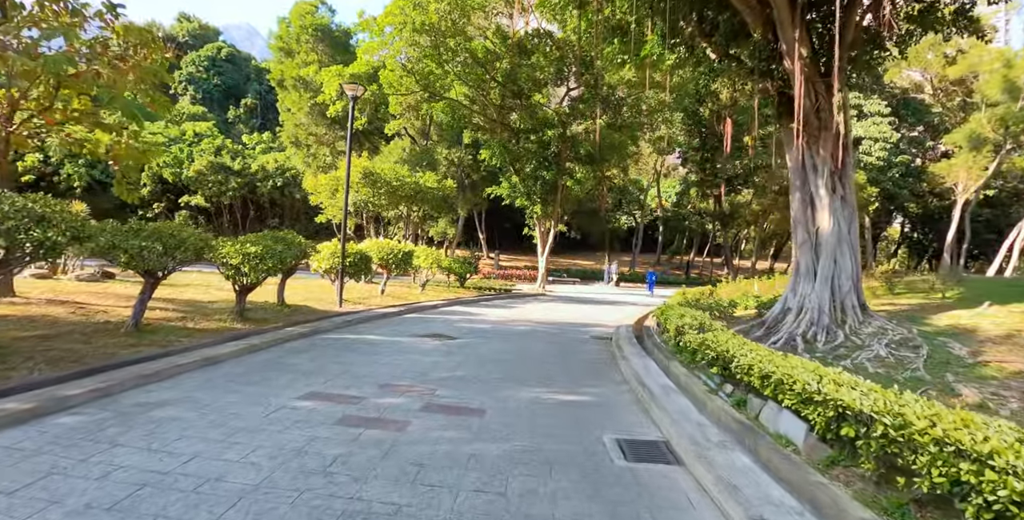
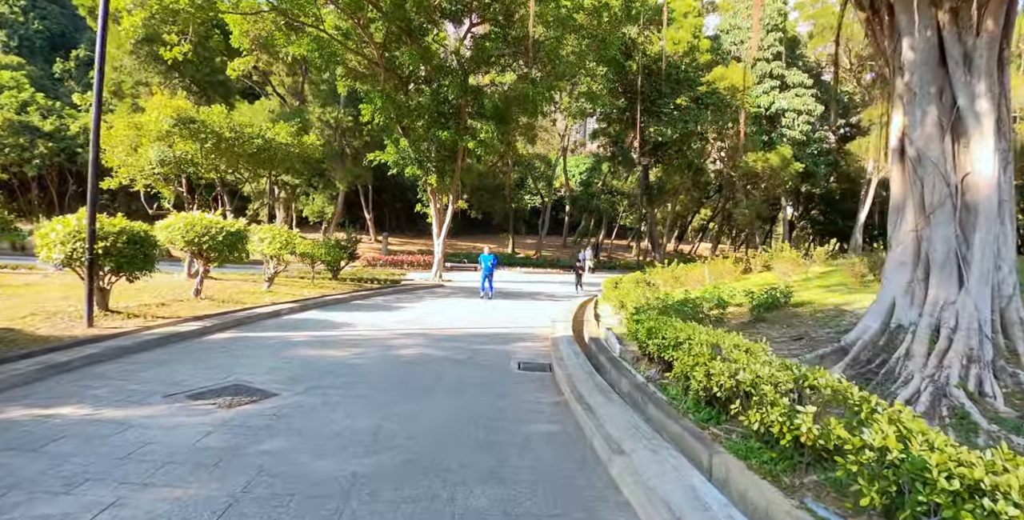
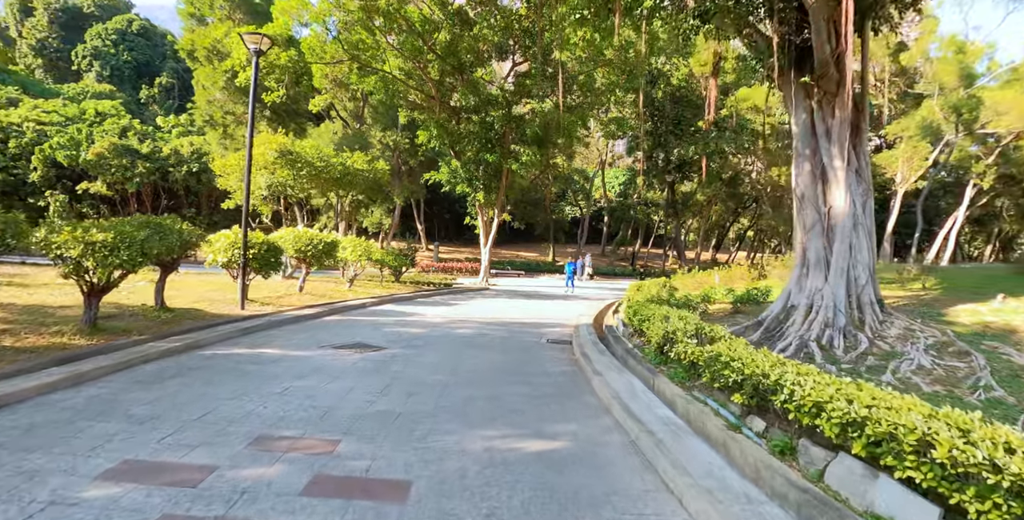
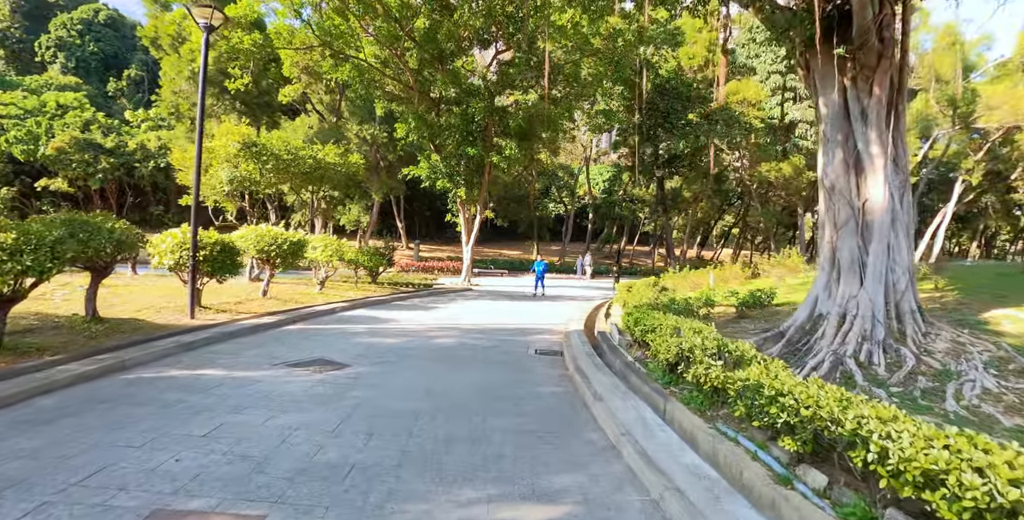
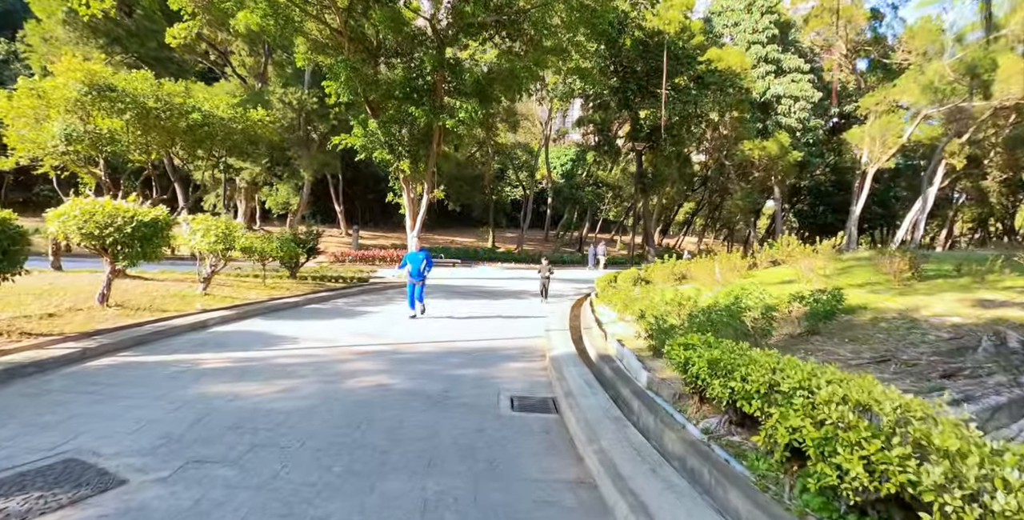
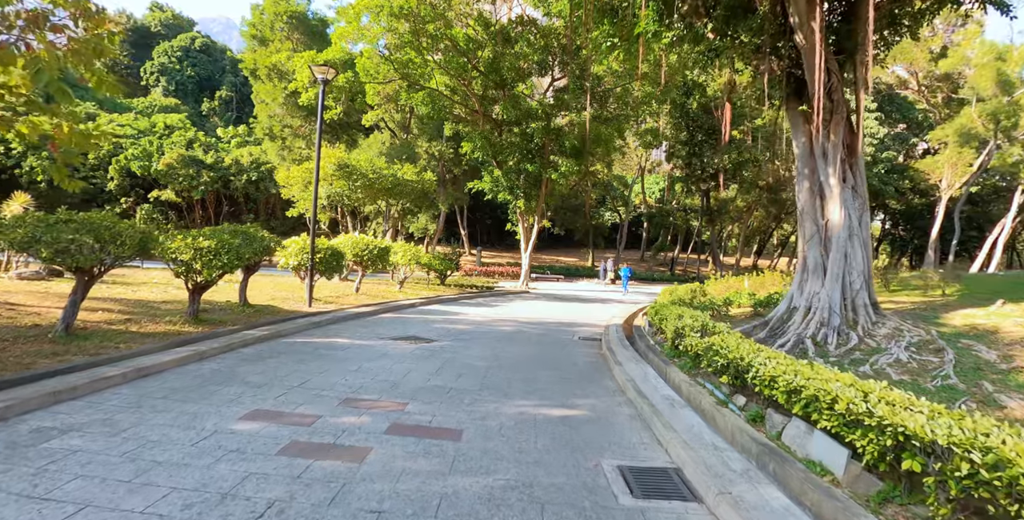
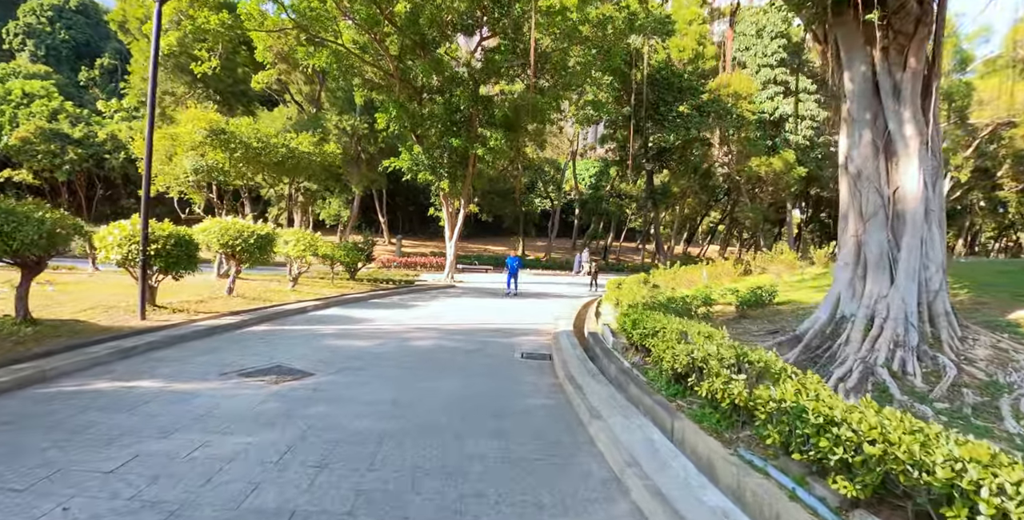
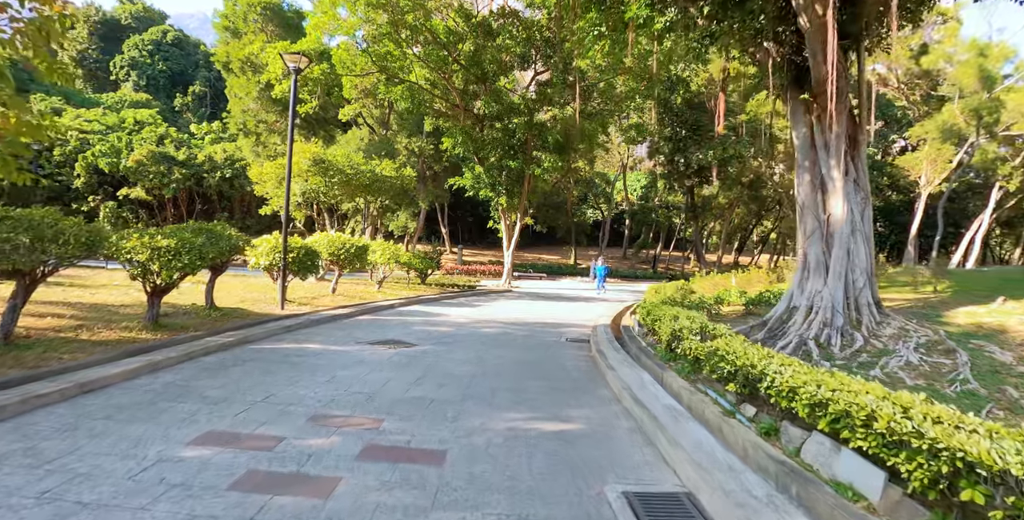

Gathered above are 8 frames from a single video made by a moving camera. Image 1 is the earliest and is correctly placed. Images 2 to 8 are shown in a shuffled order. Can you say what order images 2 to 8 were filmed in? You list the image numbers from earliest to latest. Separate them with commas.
6, 8, 3, 4, 7, 2, 5
